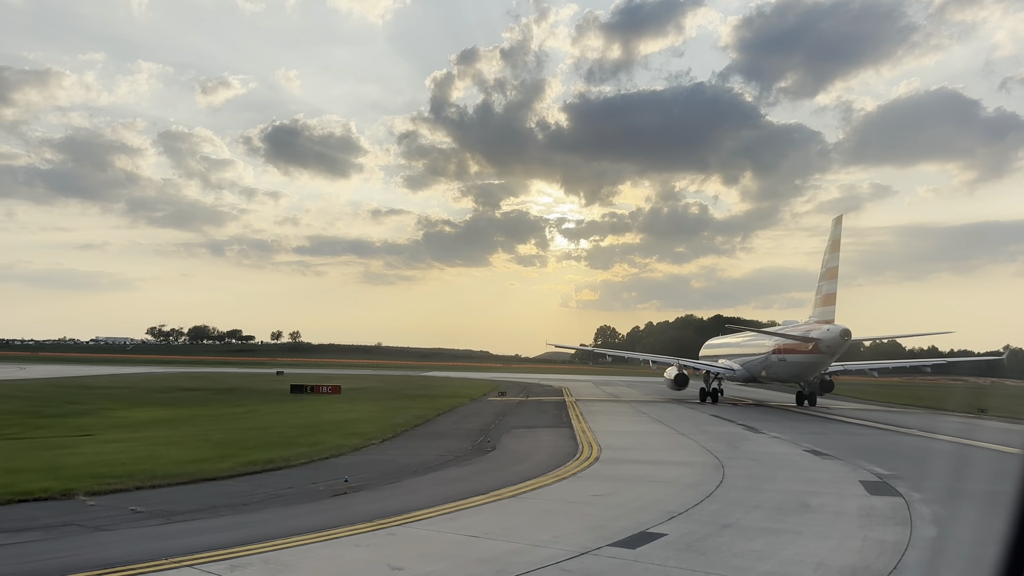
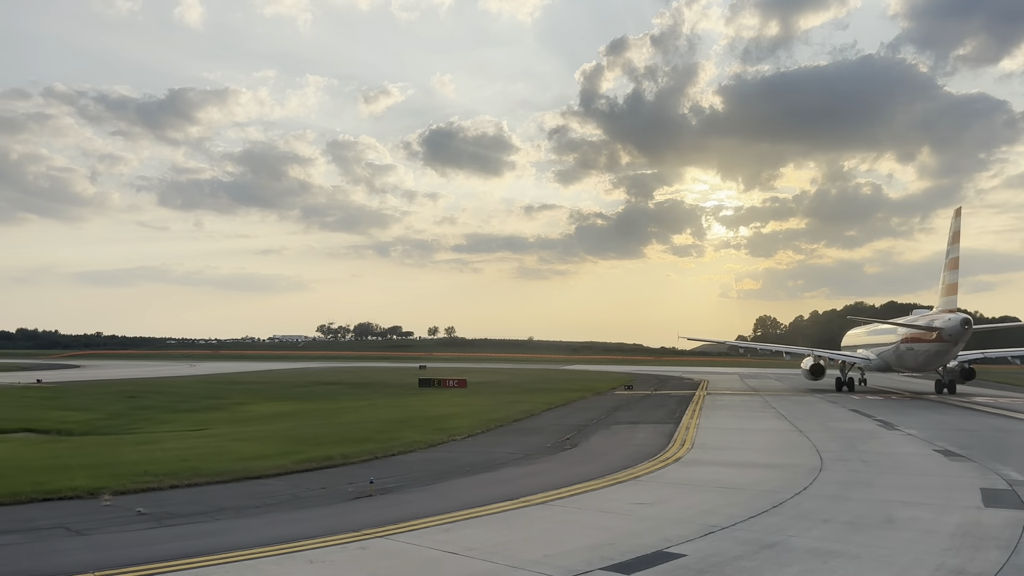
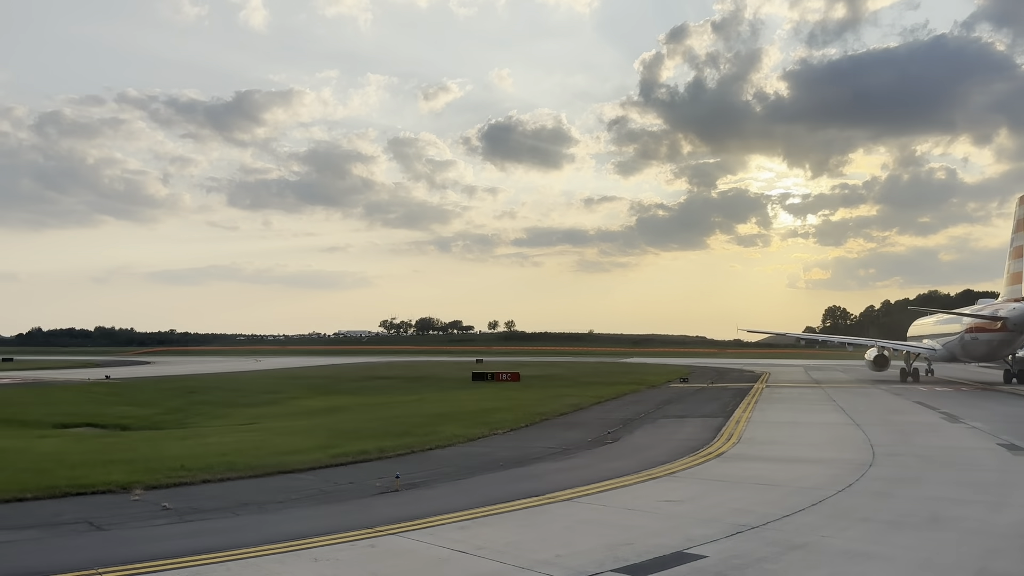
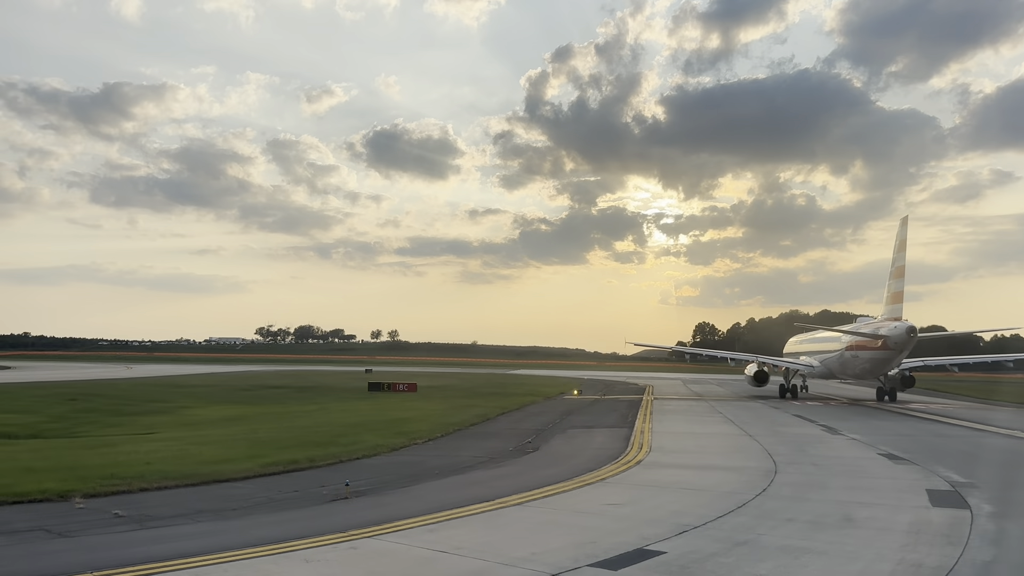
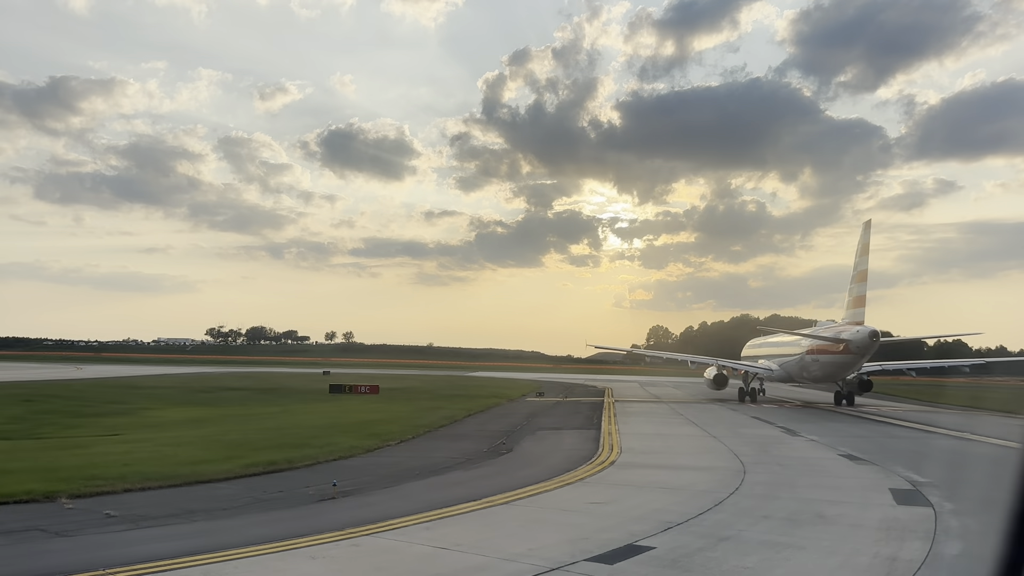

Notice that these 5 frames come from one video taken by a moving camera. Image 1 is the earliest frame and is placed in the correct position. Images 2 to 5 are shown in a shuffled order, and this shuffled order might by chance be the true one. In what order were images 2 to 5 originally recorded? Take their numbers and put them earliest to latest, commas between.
5, 4, 2, 3
